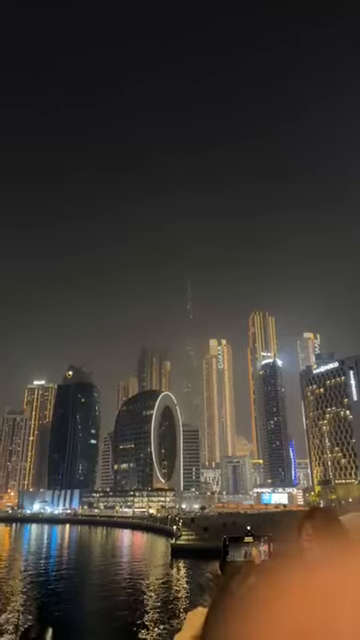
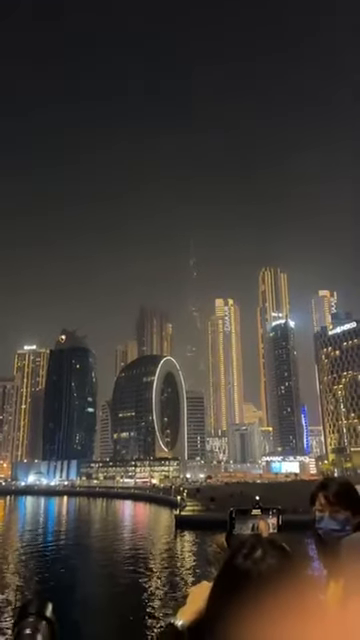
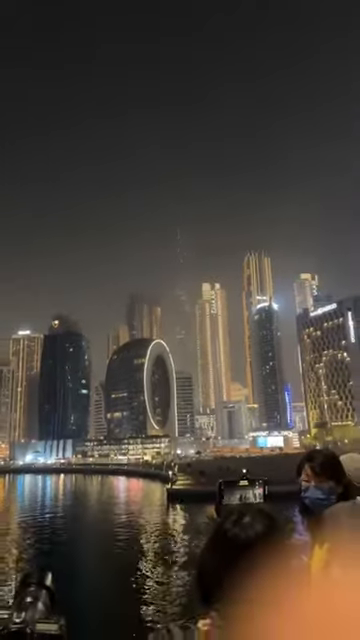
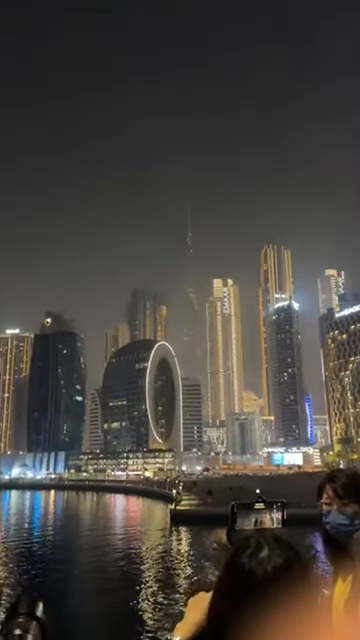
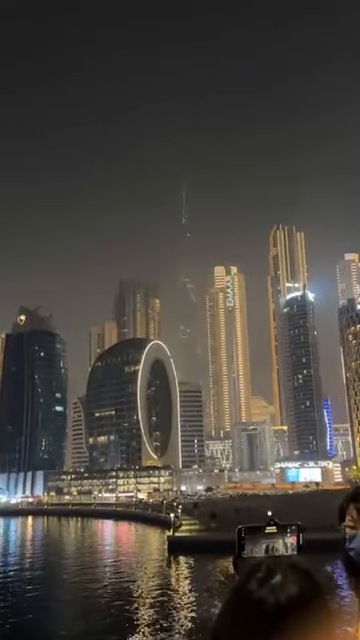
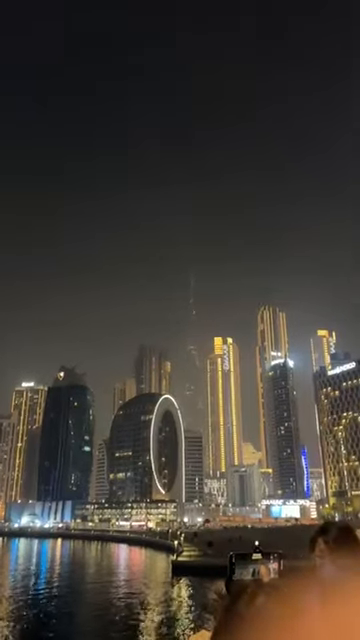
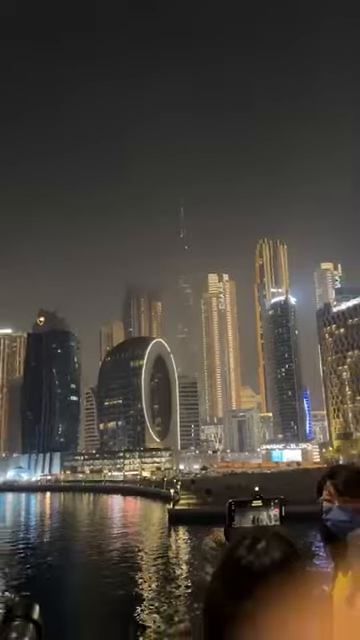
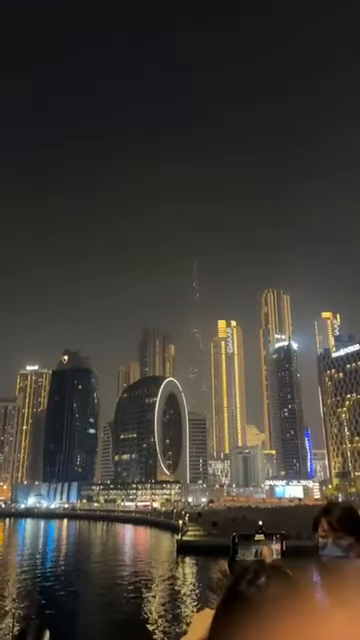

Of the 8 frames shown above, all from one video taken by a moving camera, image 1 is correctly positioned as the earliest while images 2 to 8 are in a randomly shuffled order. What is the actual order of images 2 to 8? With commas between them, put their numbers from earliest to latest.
6, 8, 2, 4, 5, 7, 3
